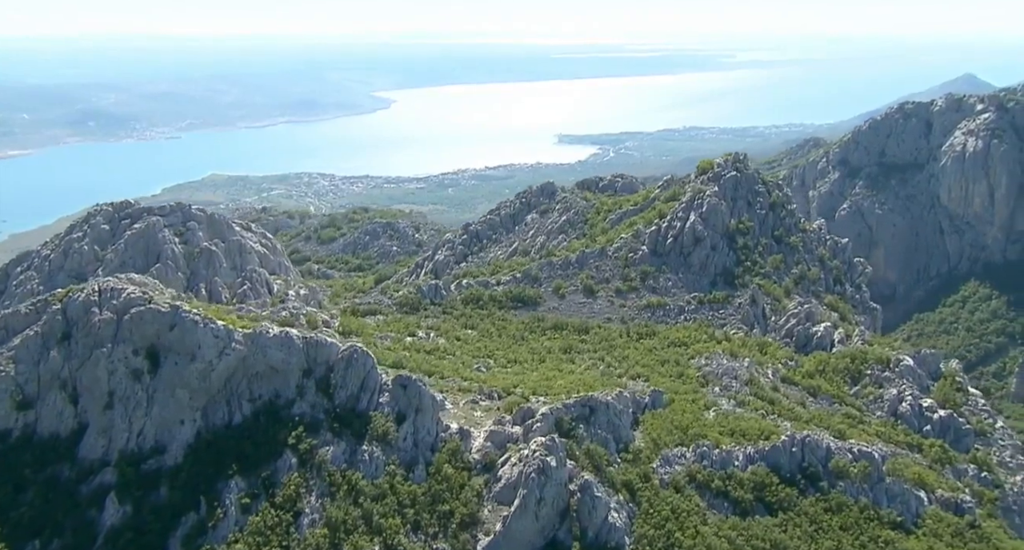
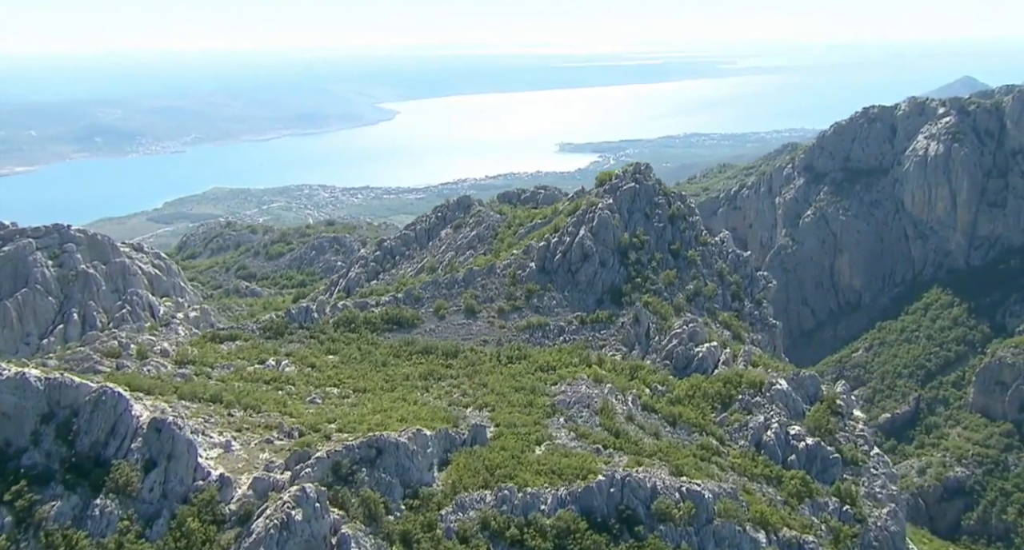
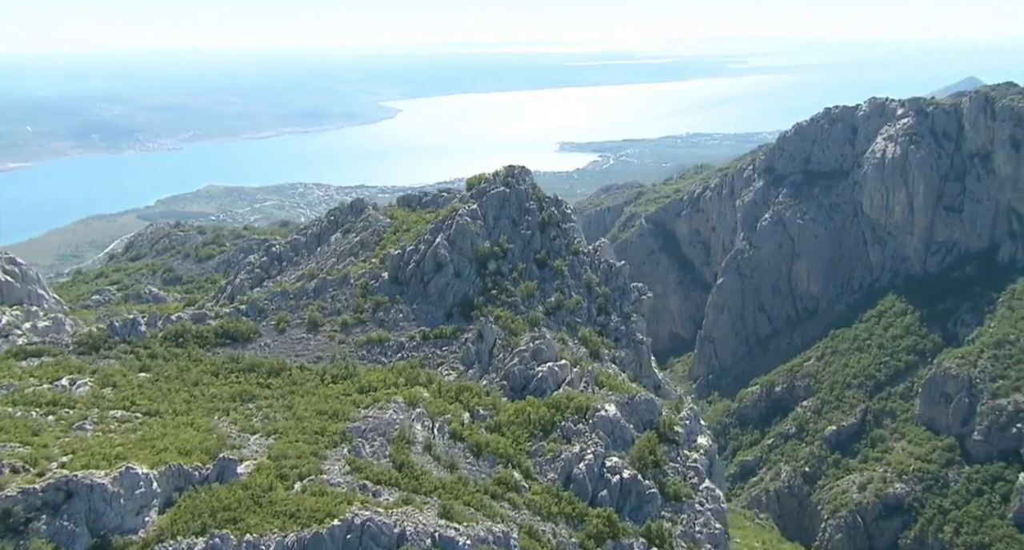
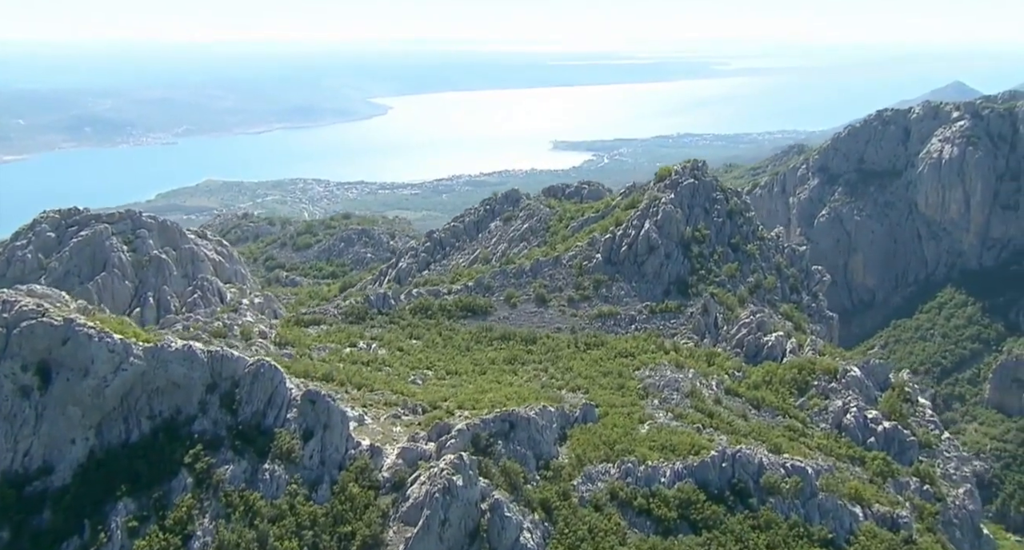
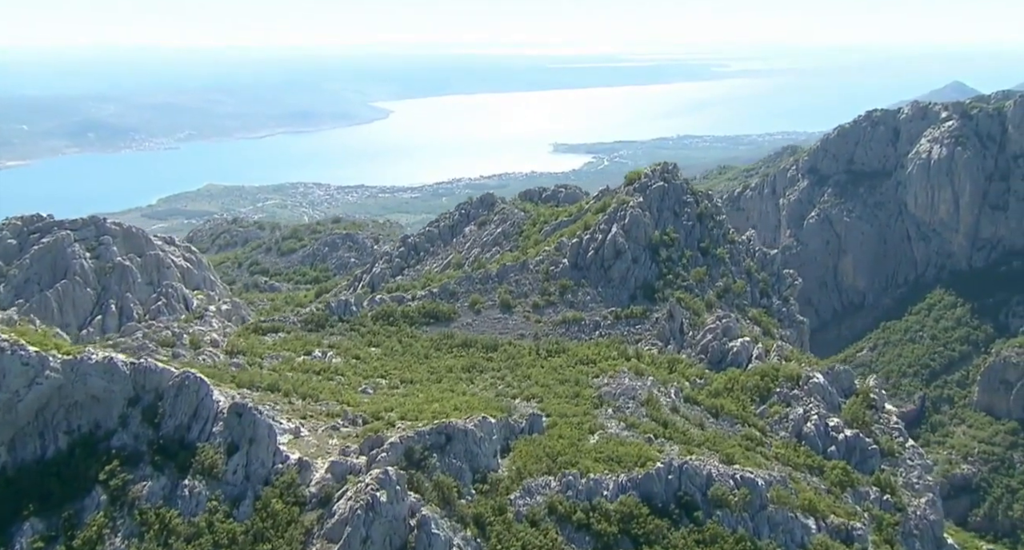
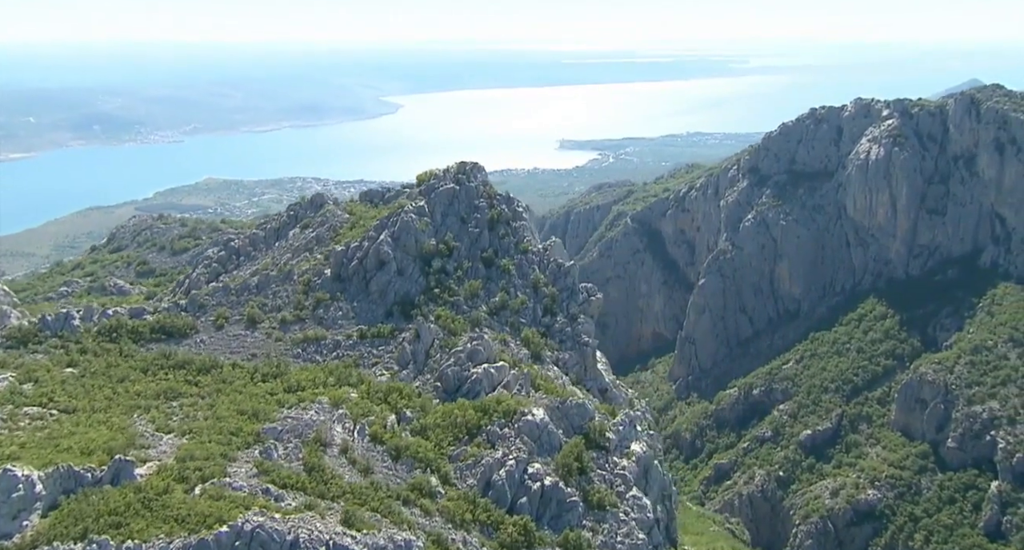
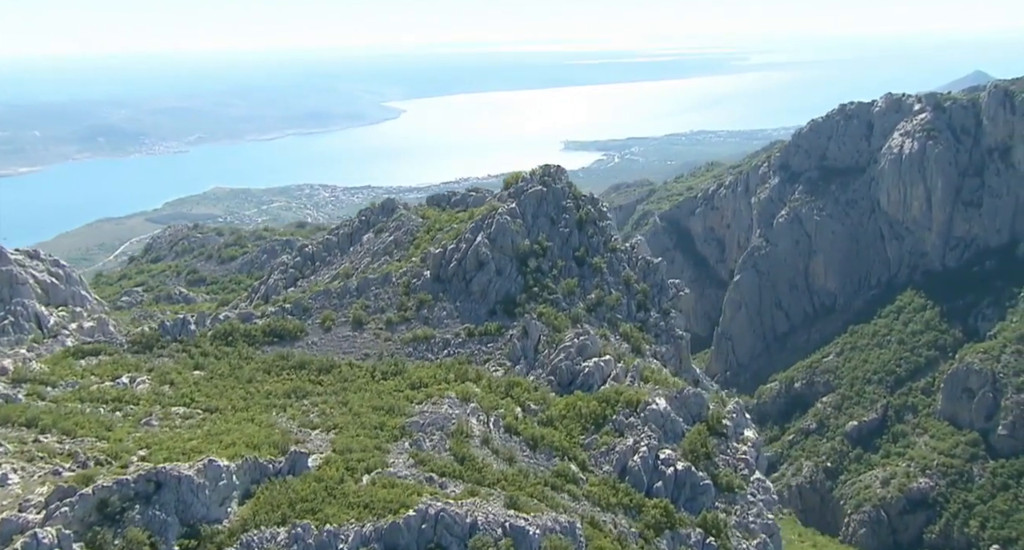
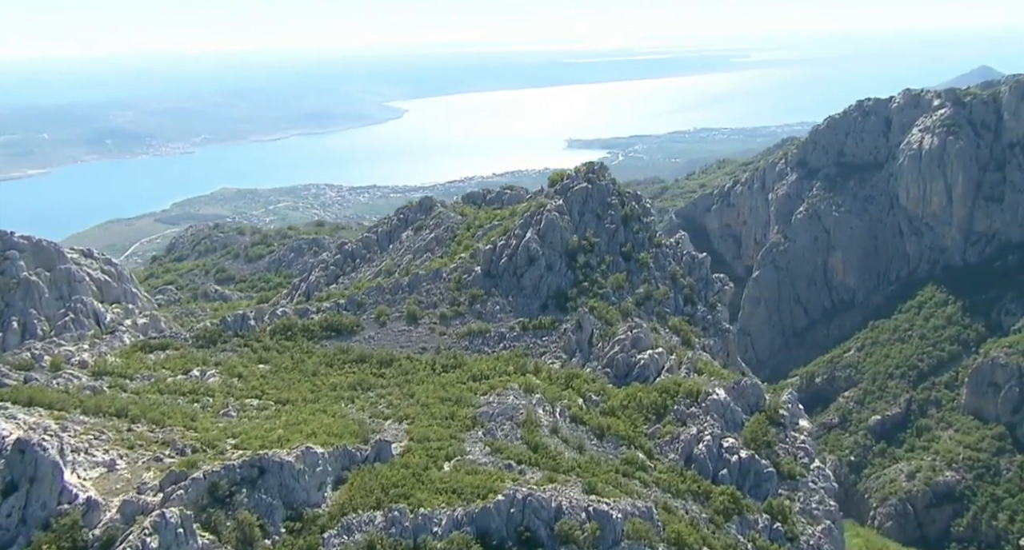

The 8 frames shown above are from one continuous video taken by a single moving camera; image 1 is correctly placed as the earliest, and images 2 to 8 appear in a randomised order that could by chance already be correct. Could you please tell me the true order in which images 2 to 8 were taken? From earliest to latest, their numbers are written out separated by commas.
4, 5, 2, 8, 7, 3, 6
